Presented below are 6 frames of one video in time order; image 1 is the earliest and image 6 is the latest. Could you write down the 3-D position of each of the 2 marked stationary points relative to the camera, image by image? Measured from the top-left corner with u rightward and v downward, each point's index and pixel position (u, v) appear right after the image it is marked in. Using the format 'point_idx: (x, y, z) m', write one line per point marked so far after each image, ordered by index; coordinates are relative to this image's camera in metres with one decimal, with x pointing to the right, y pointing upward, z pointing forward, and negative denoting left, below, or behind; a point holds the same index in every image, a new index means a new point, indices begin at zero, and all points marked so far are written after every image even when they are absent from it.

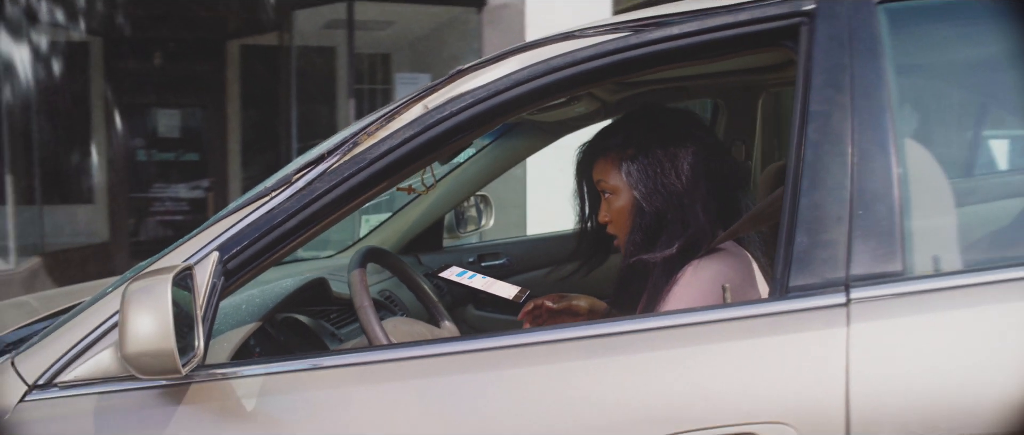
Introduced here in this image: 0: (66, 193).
0: (-3.0, +0.2, +6.3) m
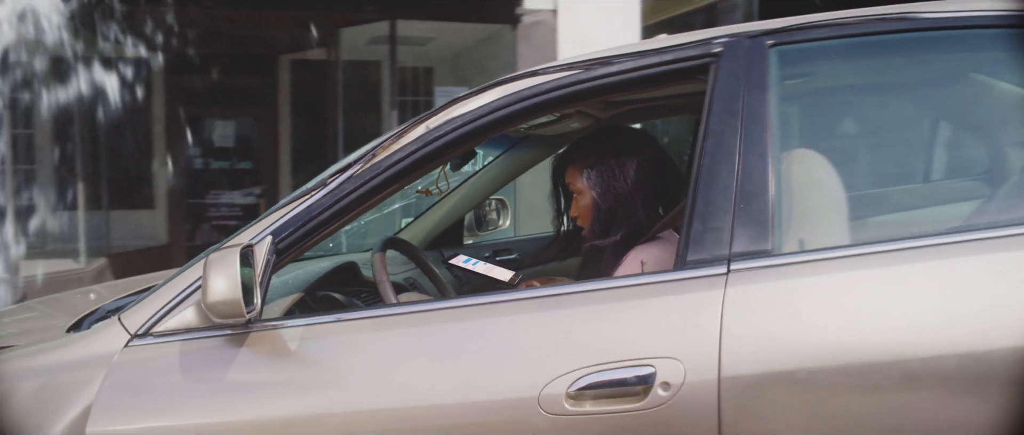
0: (-2.8, +0.1, +6.9) m
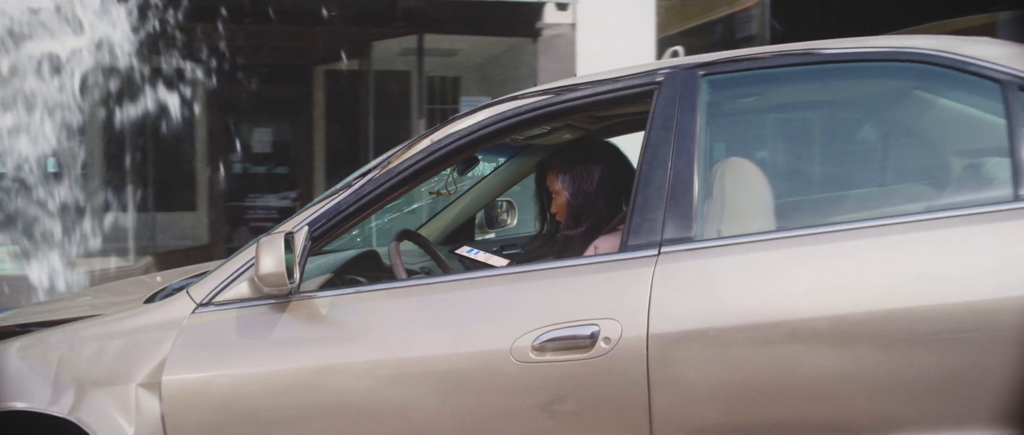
0: (-2.7, +0.1, +7.5) m
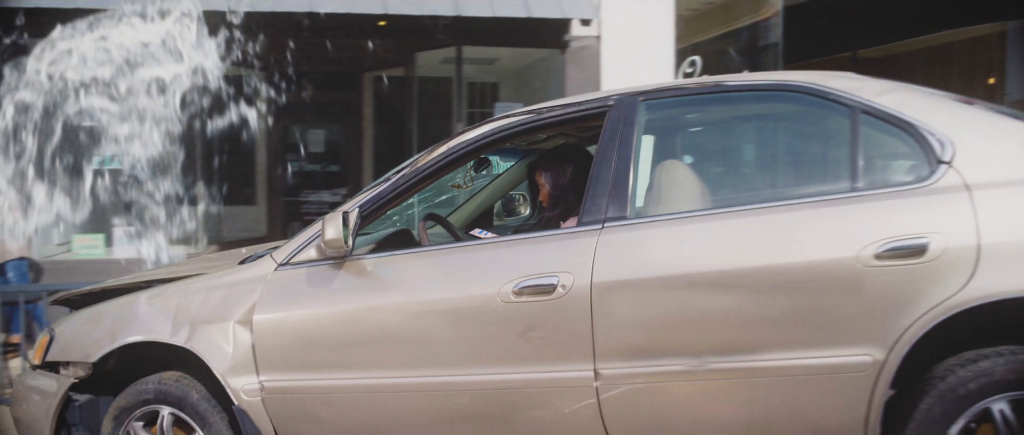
0: (-2.4, +0.2, +8.5) m
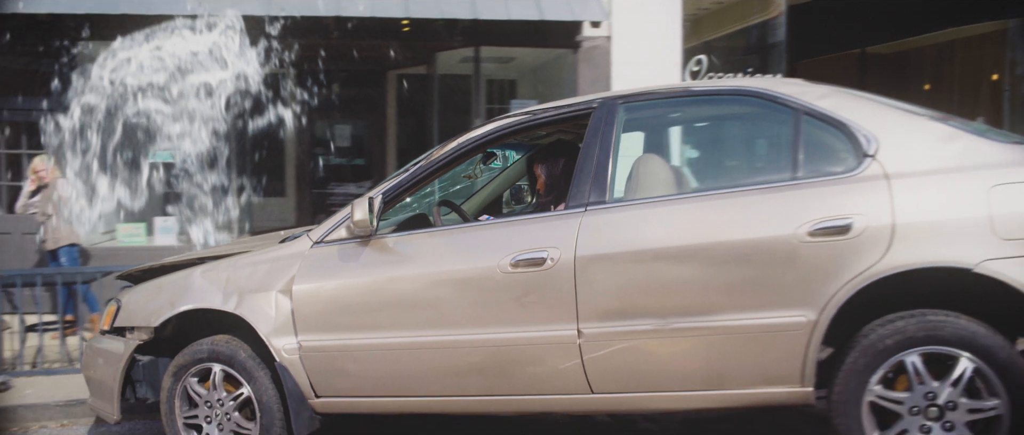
0: (-2.3, +0.3, +9.1) m
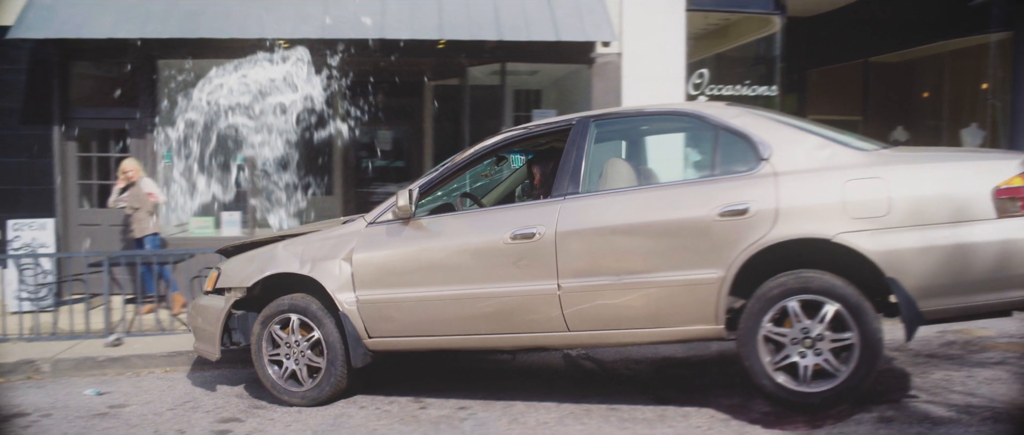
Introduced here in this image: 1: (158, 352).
0: (-2.1, +0.3, +10.5) m
1: (-2.6, -1.0, +7.0) m
